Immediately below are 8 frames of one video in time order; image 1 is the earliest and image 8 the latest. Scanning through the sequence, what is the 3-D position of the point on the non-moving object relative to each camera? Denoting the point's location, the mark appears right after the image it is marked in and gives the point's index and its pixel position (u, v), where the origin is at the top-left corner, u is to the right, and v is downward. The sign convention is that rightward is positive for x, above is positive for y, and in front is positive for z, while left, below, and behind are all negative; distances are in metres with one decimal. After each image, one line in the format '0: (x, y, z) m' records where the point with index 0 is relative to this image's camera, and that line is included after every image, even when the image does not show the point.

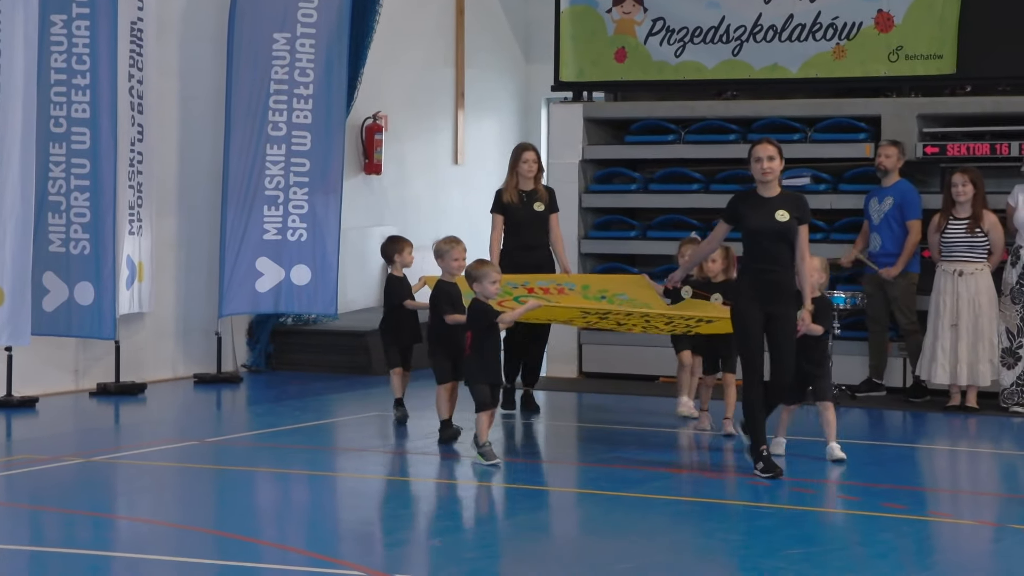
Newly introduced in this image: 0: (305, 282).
0: (-1.0, 0.0, +8.4) m
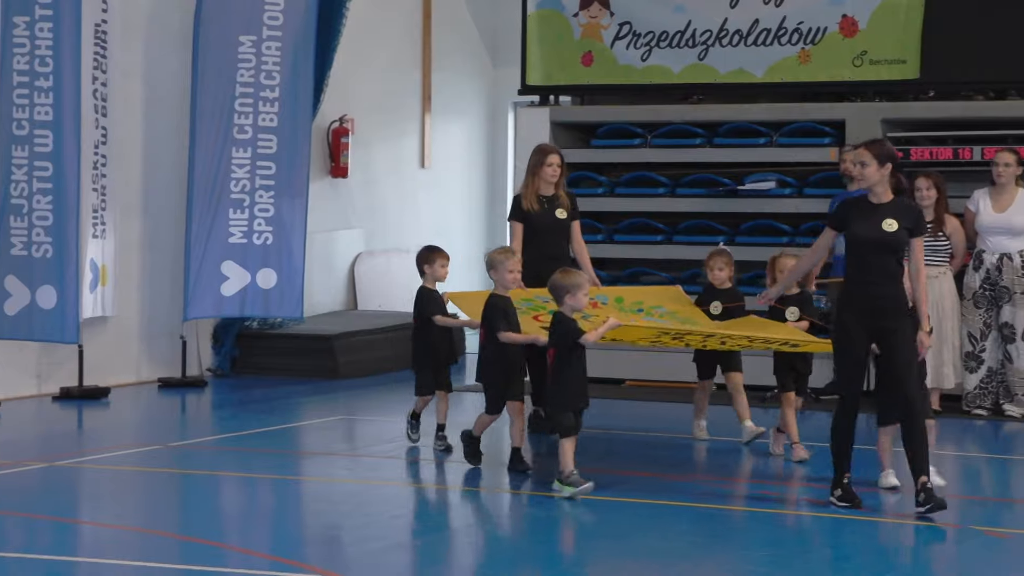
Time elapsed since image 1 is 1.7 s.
0: (-1.1, 0.0, +8.3) m
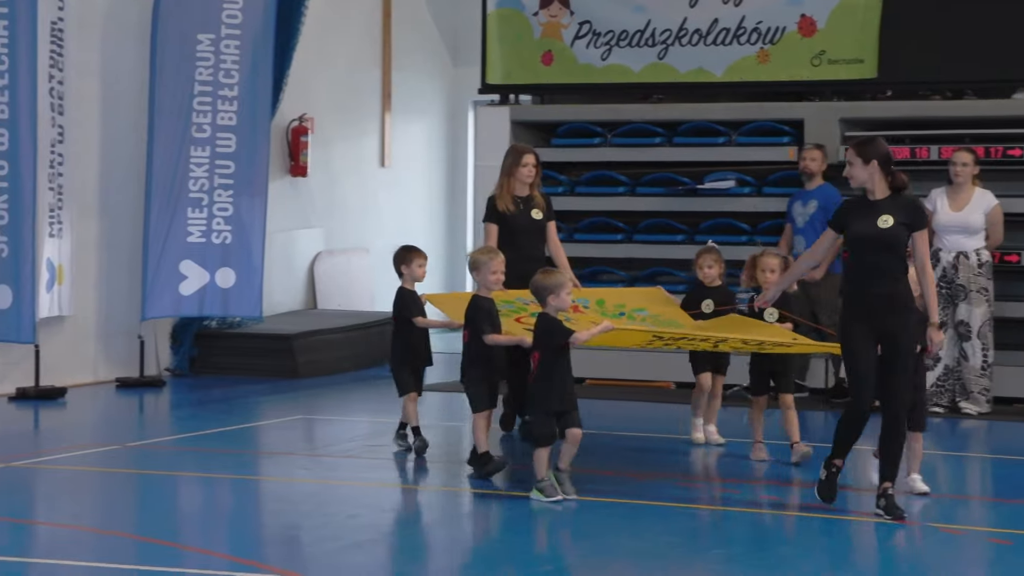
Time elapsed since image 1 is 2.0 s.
0: (-1.3, 0.0, +8.3) m
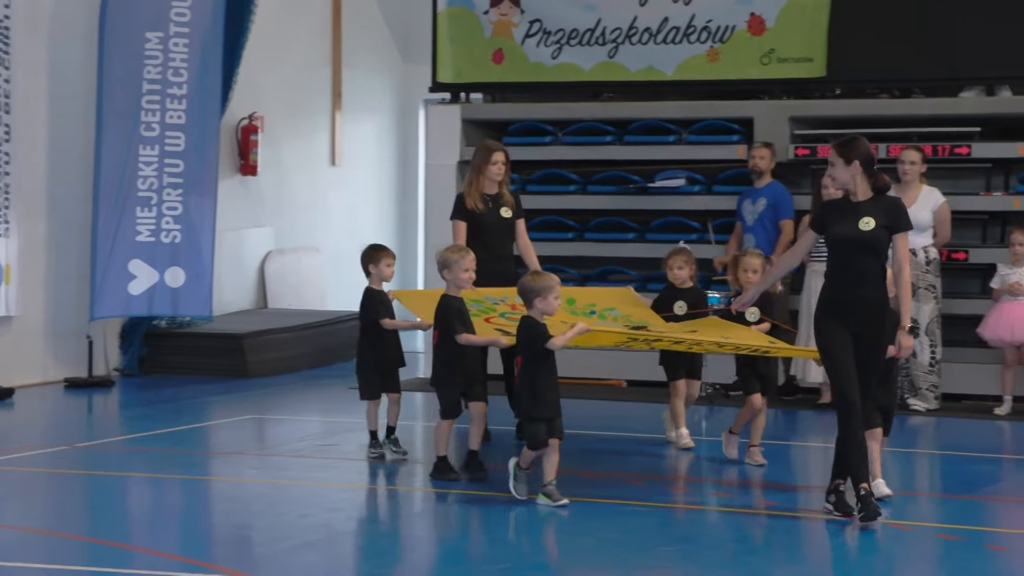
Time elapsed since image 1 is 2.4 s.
0: (-1.5, 0.0, +8.3) m
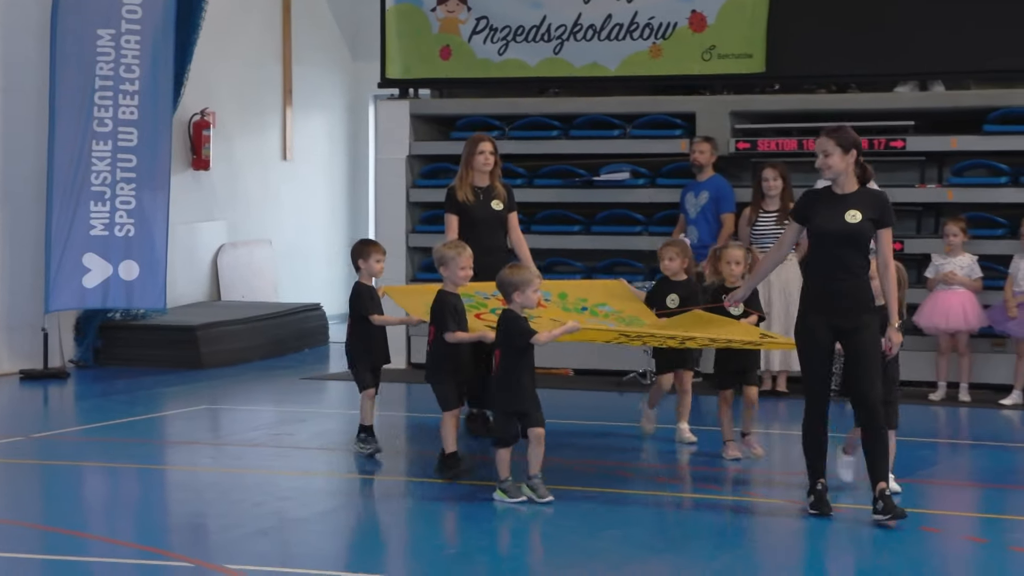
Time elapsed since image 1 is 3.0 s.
0: (-1.8, +0.1, +8.4) m
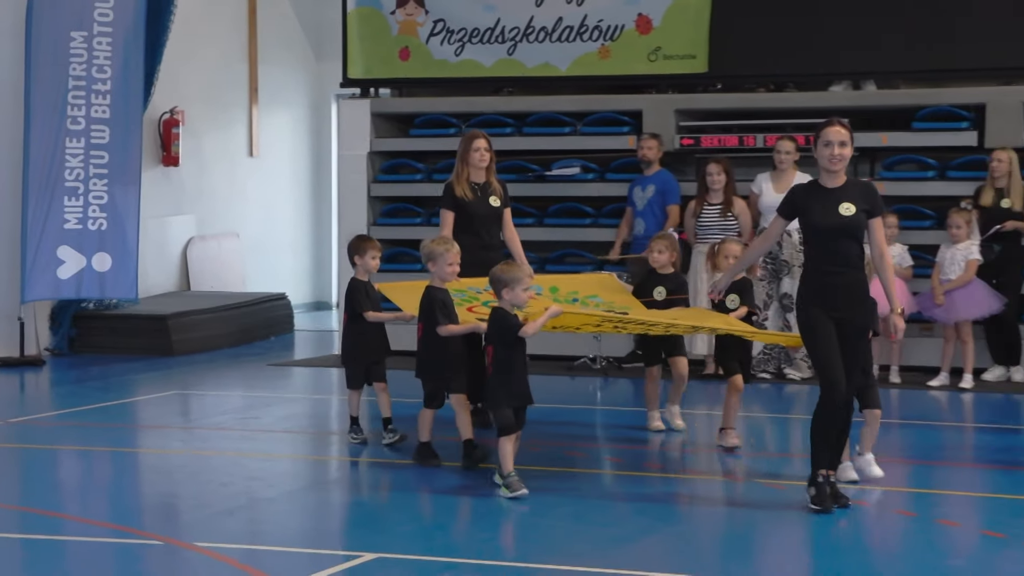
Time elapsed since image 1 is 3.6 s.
0: (-2.0, +0.1, +8.8) m
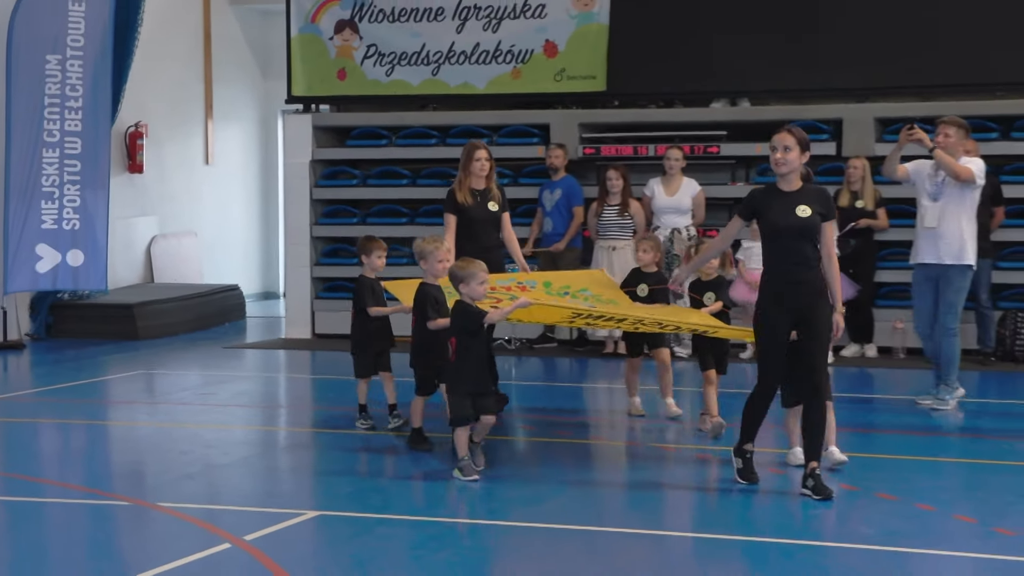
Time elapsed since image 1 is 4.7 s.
0: (-2.4, +0.1, +9.9) m
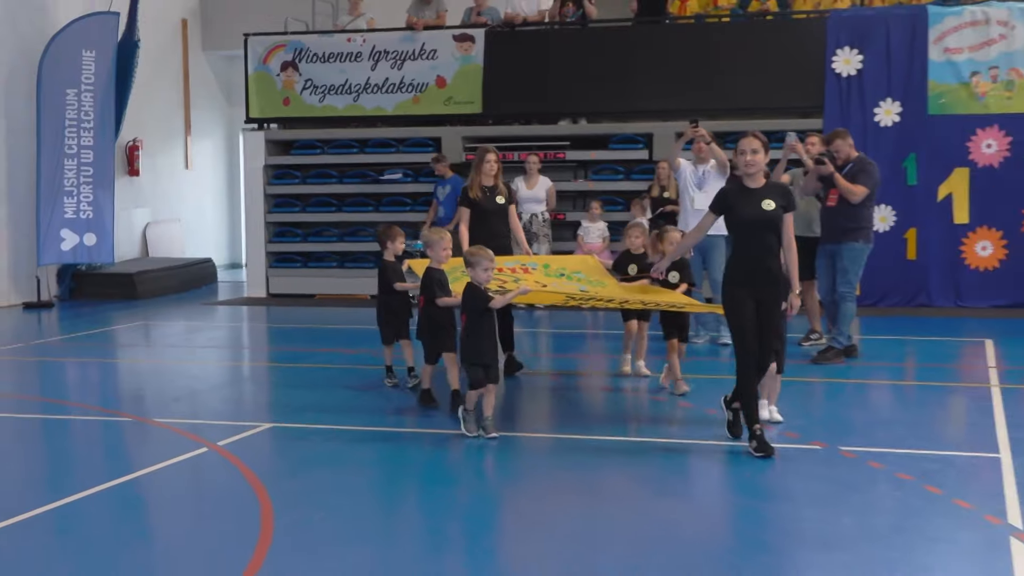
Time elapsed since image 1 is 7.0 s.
0: (-3.1, +0.3, +13.4) m
